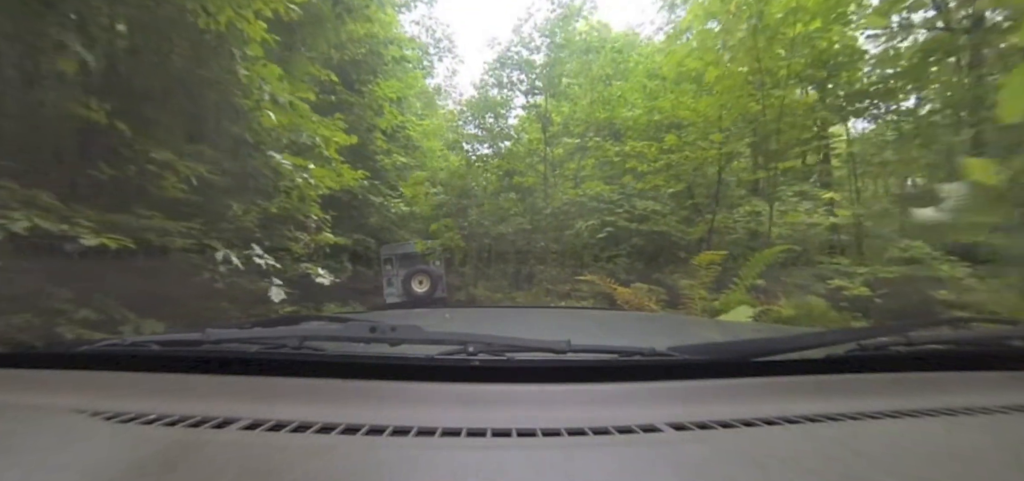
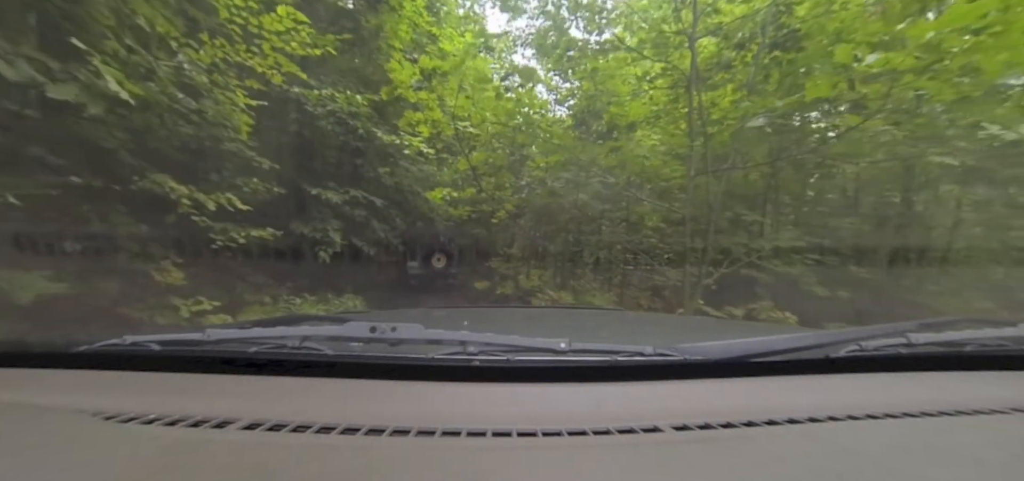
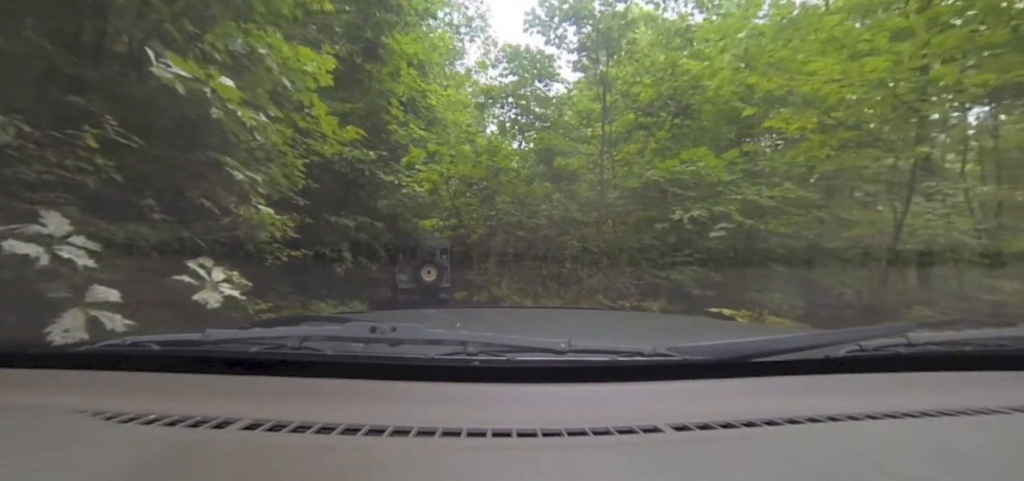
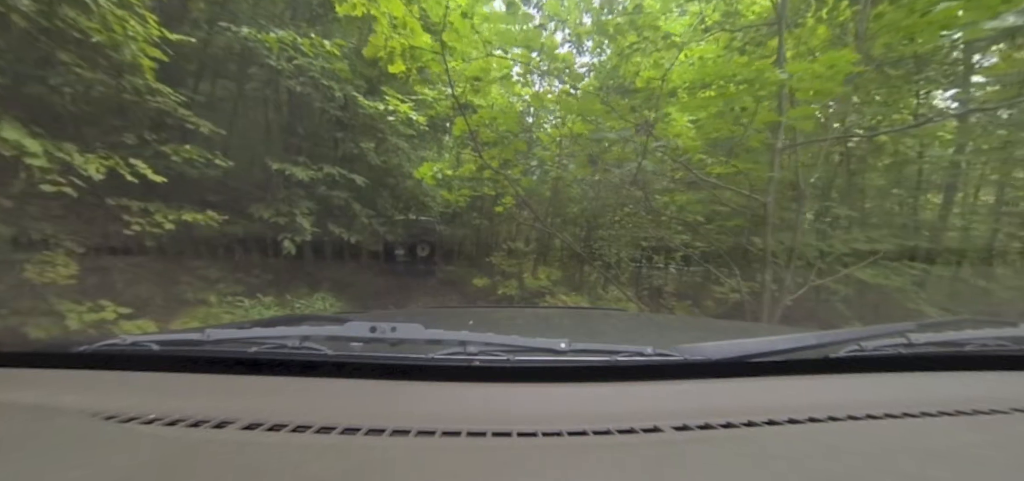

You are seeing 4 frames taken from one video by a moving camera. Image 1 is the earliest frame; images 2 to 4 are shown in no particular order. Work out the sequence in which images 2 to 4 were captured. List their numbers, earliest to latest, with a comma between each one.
3, 2, 4
